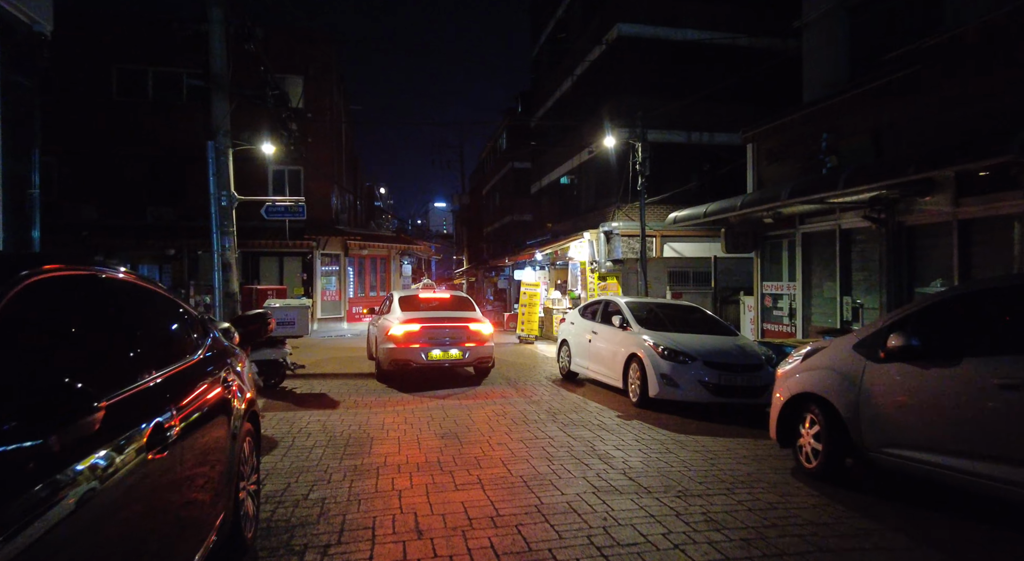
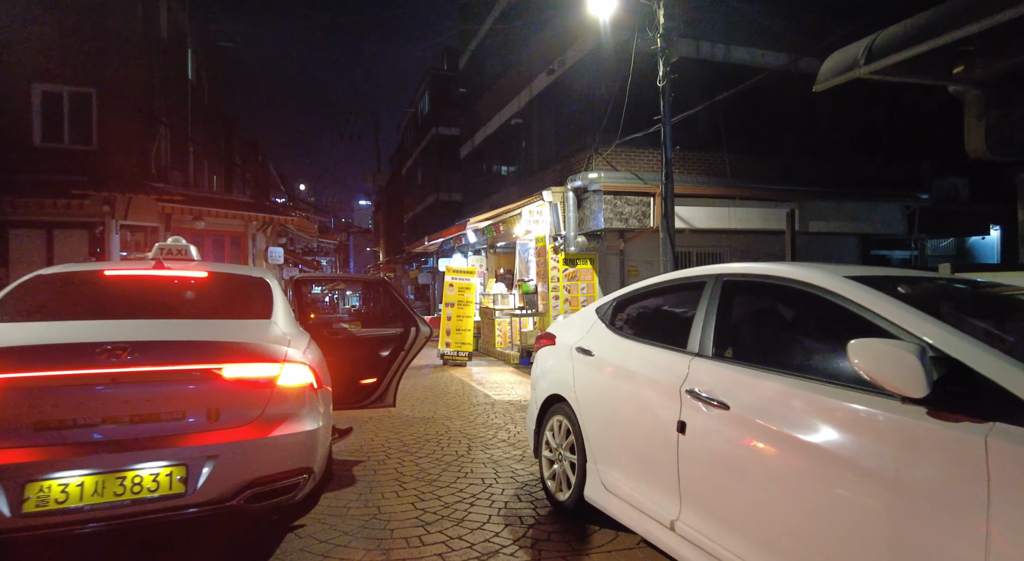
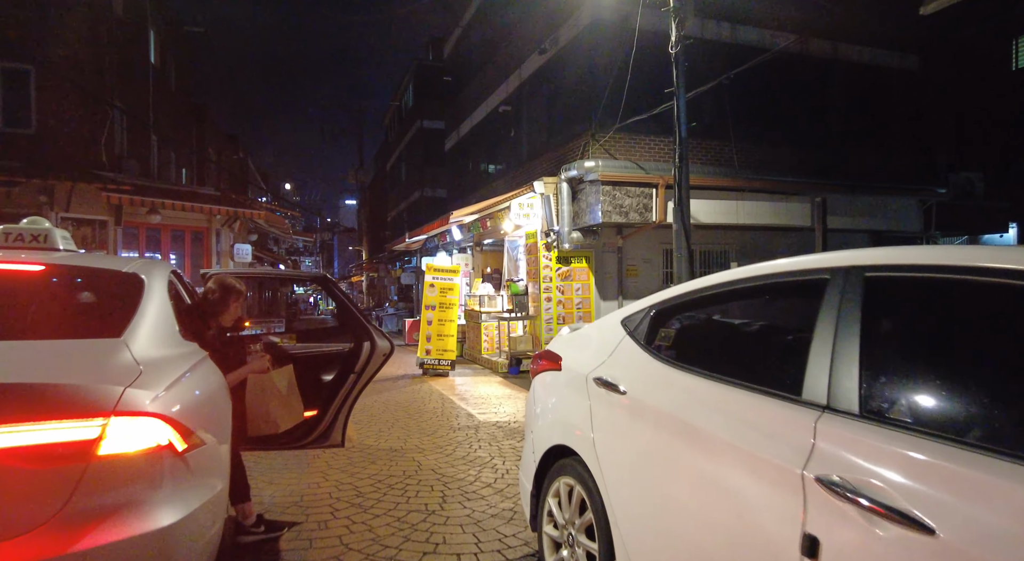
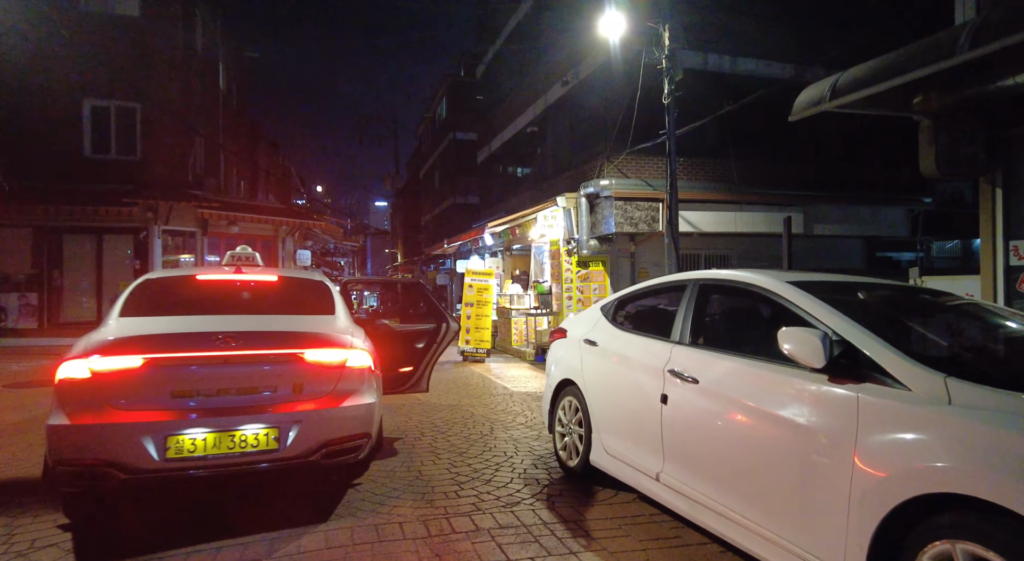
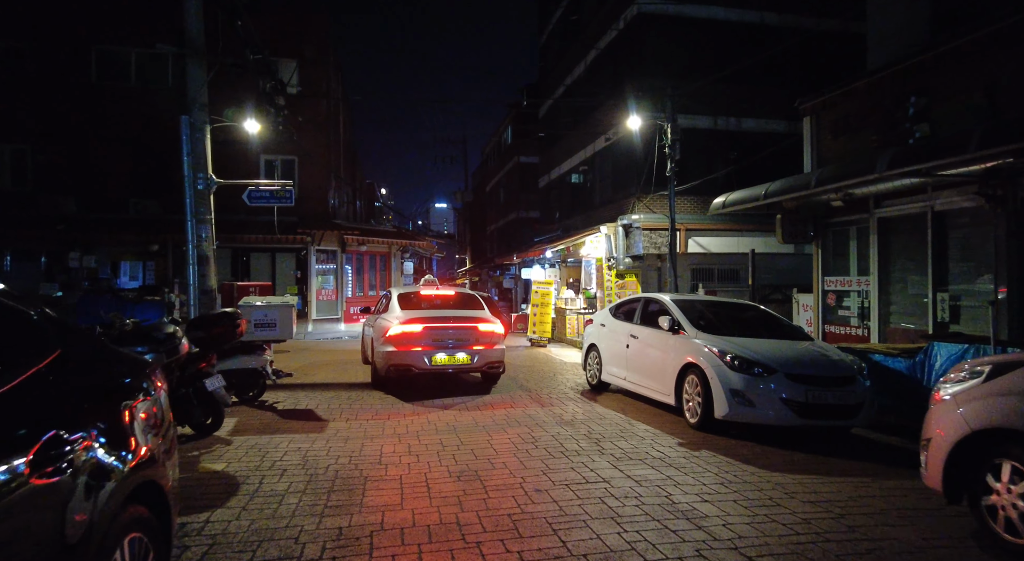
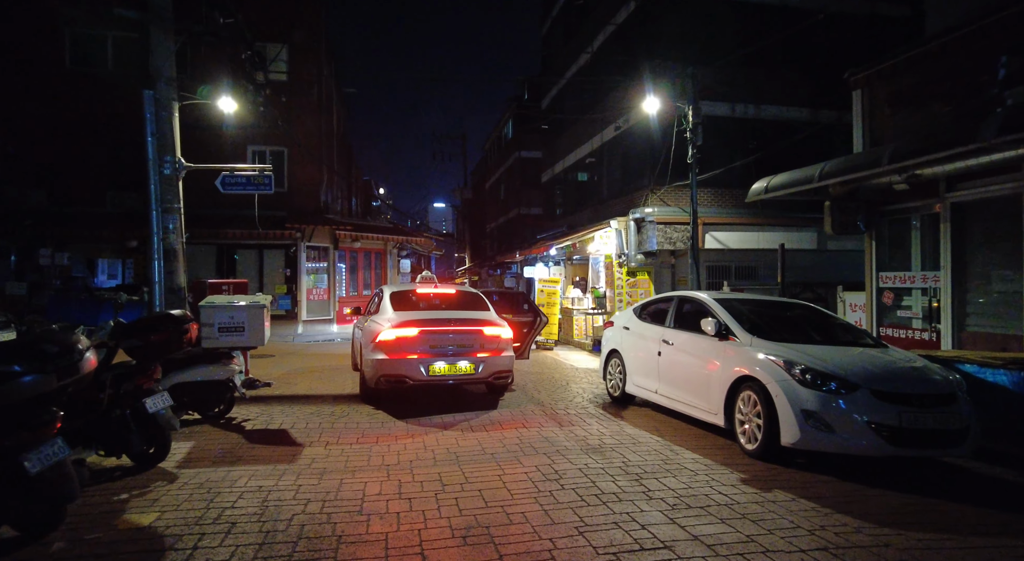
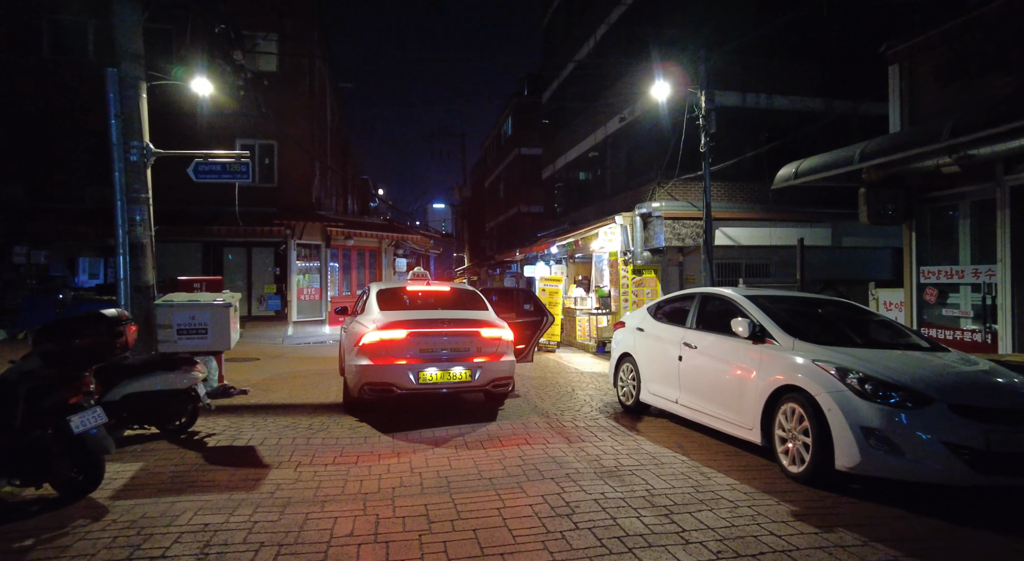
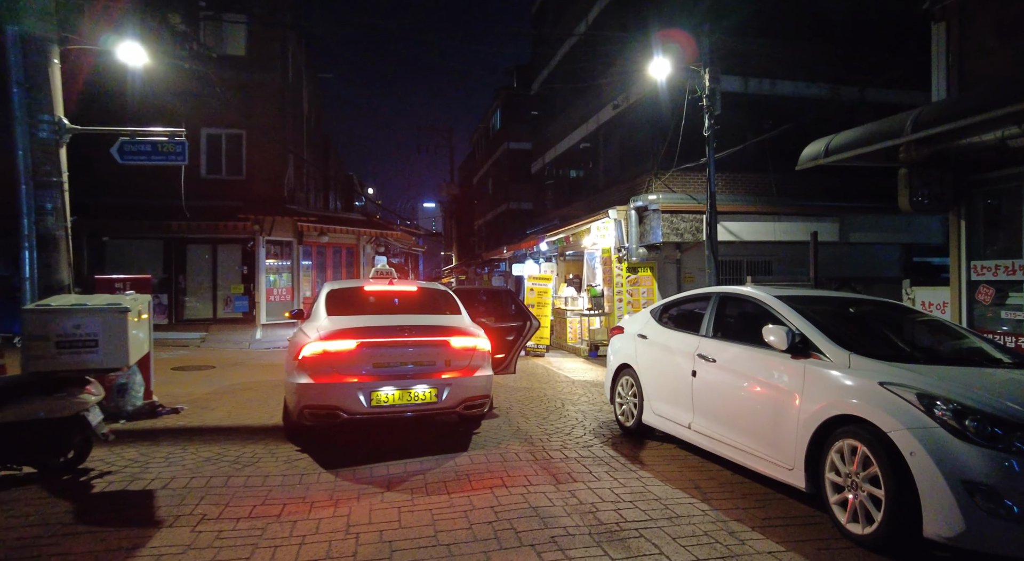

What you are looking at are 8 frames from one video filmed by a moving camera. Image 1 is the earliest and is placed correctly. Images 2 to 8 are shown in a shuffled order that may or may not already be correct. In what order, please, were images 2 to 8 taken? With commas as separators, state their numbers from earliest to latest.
5, 6, 7, 8, 4, 2, 3
